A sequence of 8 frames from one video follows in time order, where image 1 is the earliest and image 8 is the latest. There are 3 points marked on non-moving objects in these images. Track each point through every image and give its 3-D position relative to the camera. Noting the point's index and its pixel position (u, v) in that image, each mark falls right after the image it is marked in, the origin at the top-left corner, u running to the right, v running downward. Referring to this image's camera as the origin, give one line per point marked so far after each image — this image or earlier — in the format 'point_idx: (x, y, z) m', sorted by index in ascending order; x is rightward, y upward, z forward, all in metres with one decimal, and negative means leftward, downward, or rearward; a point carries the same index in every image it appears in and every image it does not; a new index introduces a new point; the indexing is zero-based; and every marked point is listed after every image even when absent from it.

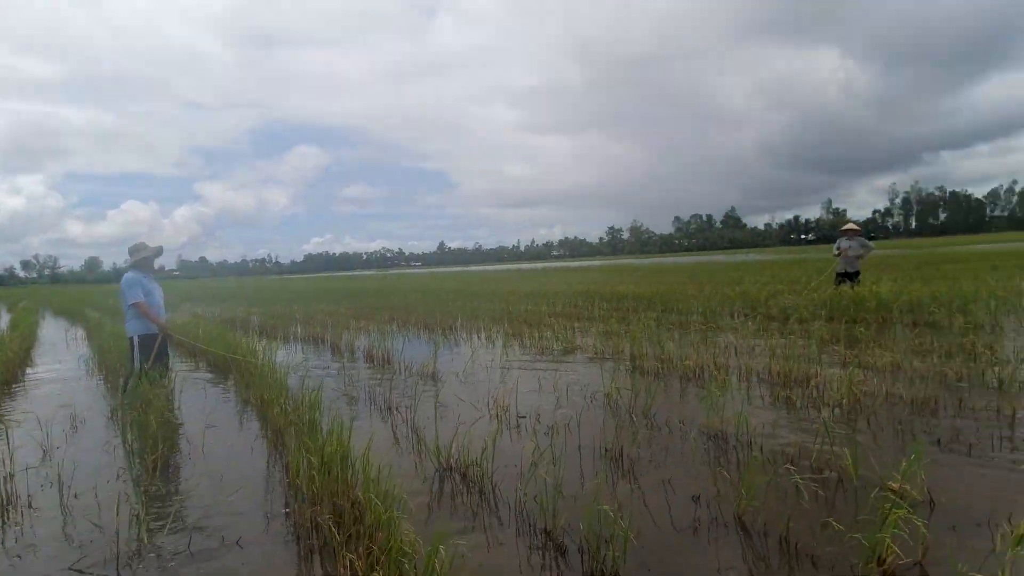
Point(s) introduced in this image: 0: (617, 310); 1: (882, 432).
0: (+2.6, -0.5, +14.3) m
1: (+3.1, -1.2, +4.8) m
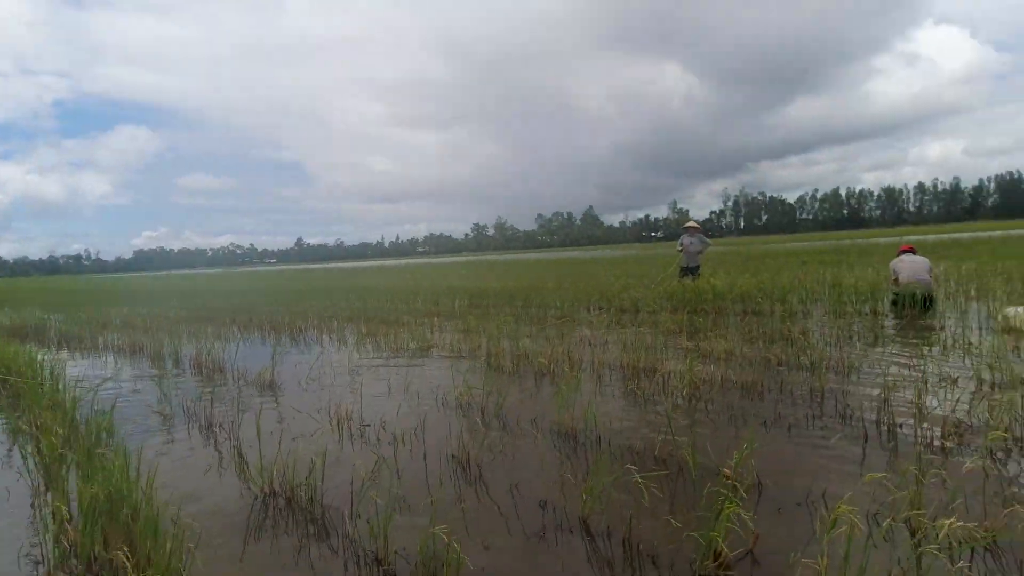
0: (-0.8, -0.4, +14.2) m
1: (+1.8, -1.2, +5.1) m
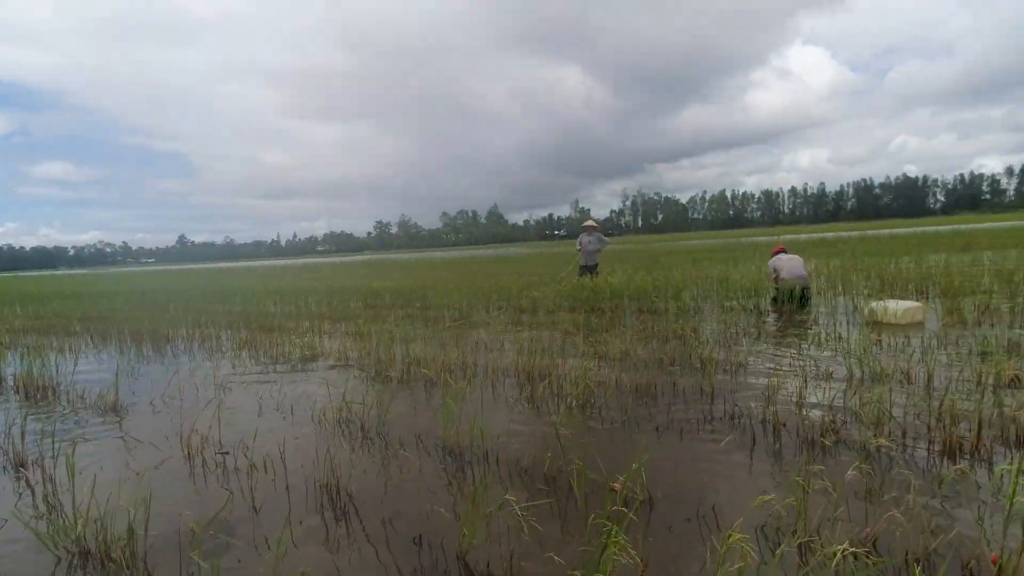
0: (-3.3, -0.5, +13.5) m
1: (+0.8, -1.2, +4.9) m
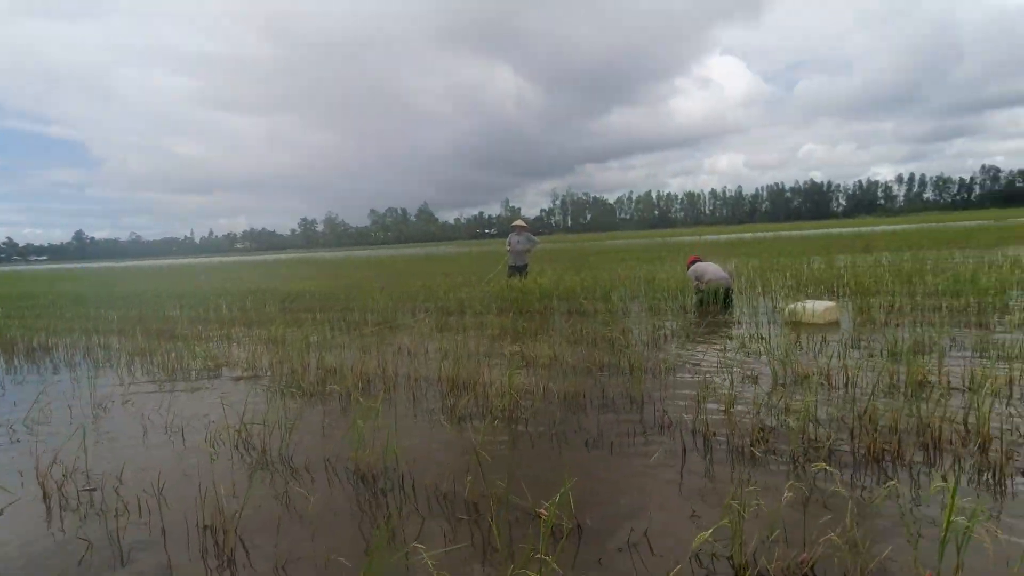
0: (-4.9, -0.5, +12.6) m
1: (+0.2, -1.2, +4.6) m
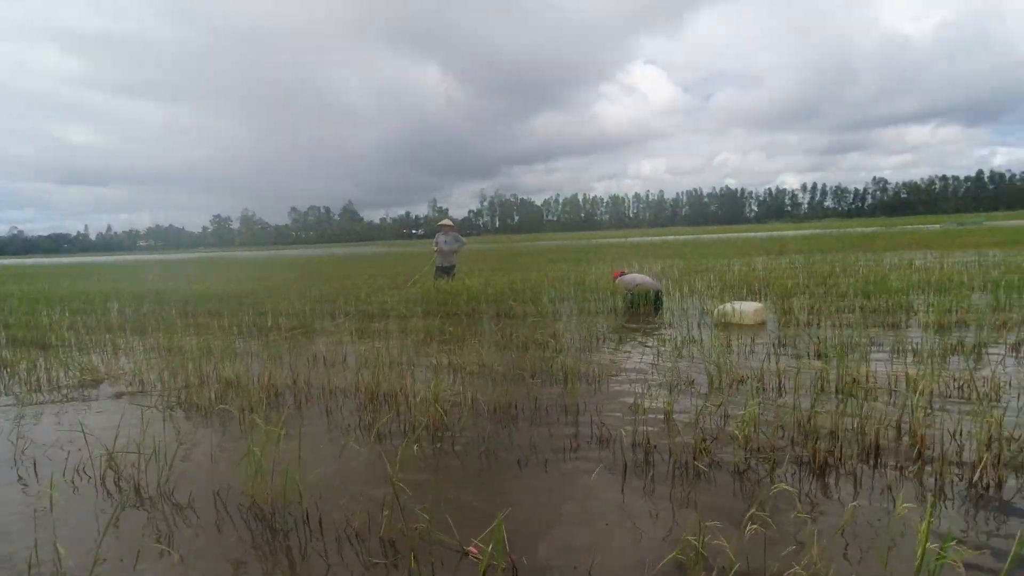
0: (-6.4, -0.5, +11.4) m
1: (-0.3, -1.2, +4.1) m
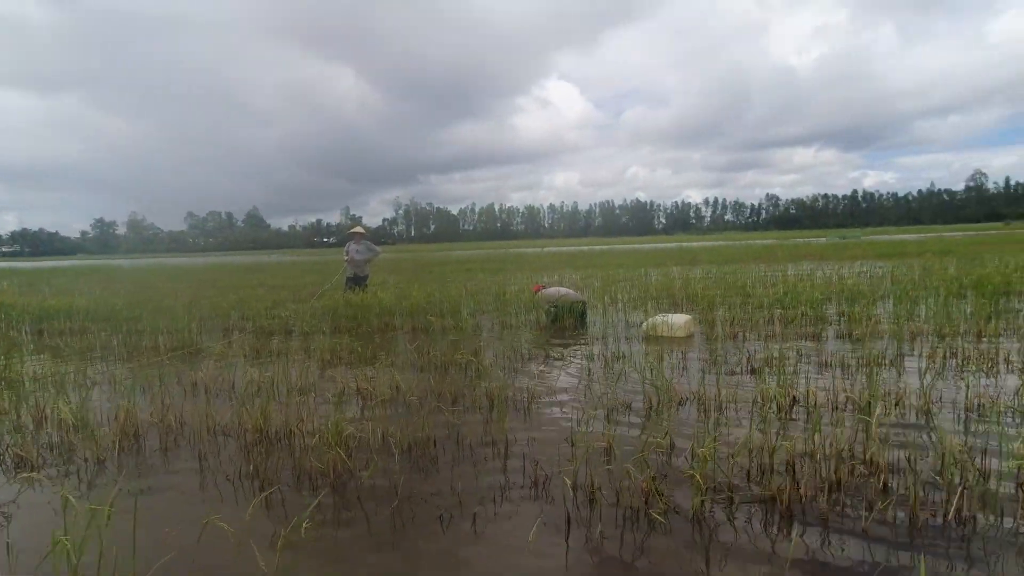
0: (-7.9, -0.8, +9.7) m
1: (-0.8, -1.3, +3.3) m
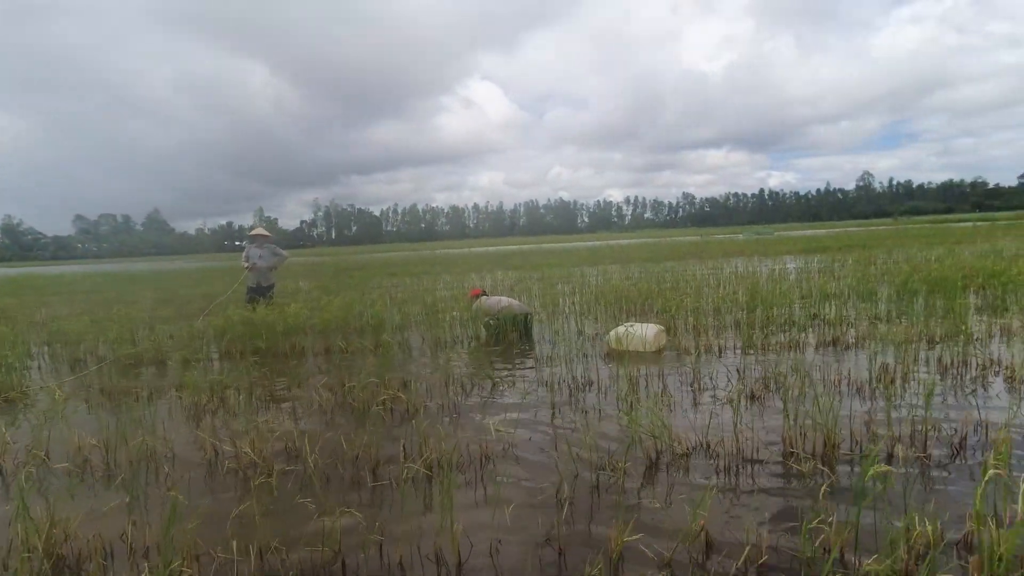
0: (-8.8, -1.1, +7.1) m
1: (-0.9, -1.5, +1.7) m
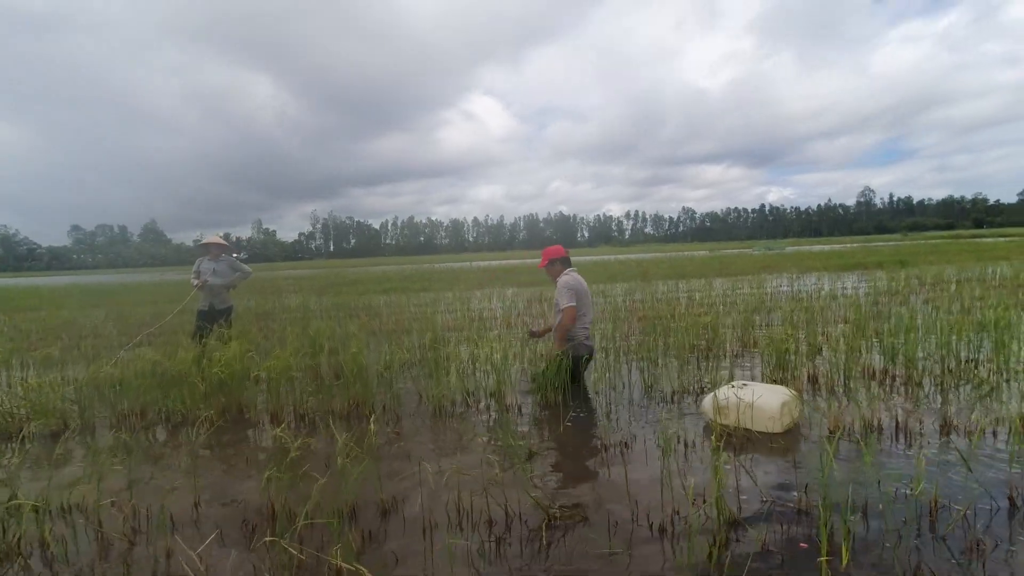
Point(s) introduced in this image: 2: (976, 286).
0: (-8.3, -1.4, +4.2) m
1: (-0.5, -1.7, -1.2) m
2: (+11.8, +0.1, +13.9) m
